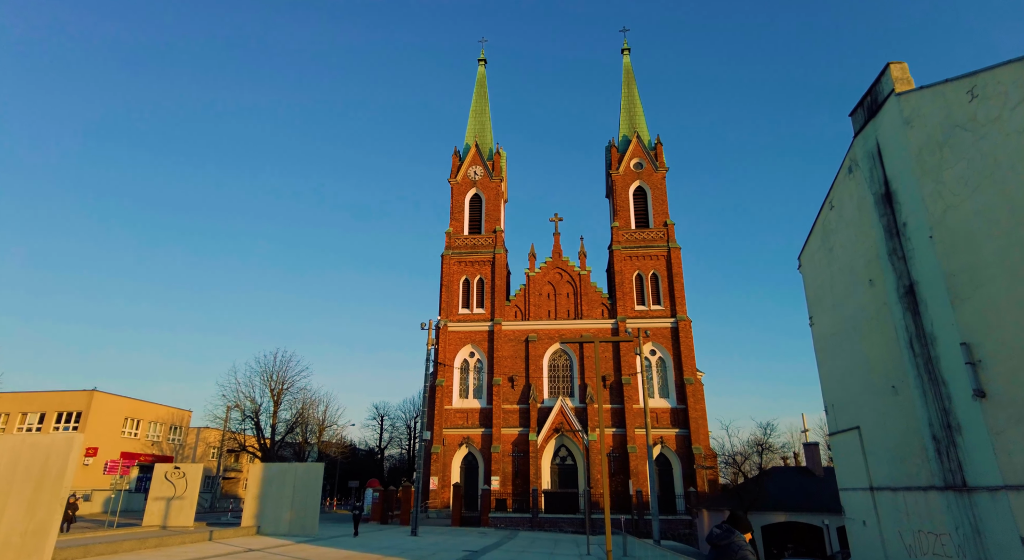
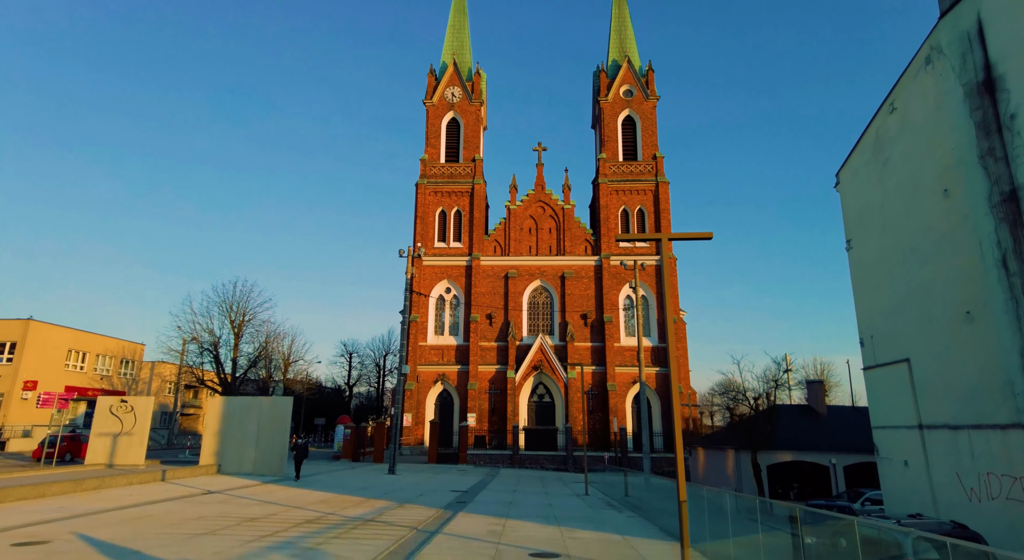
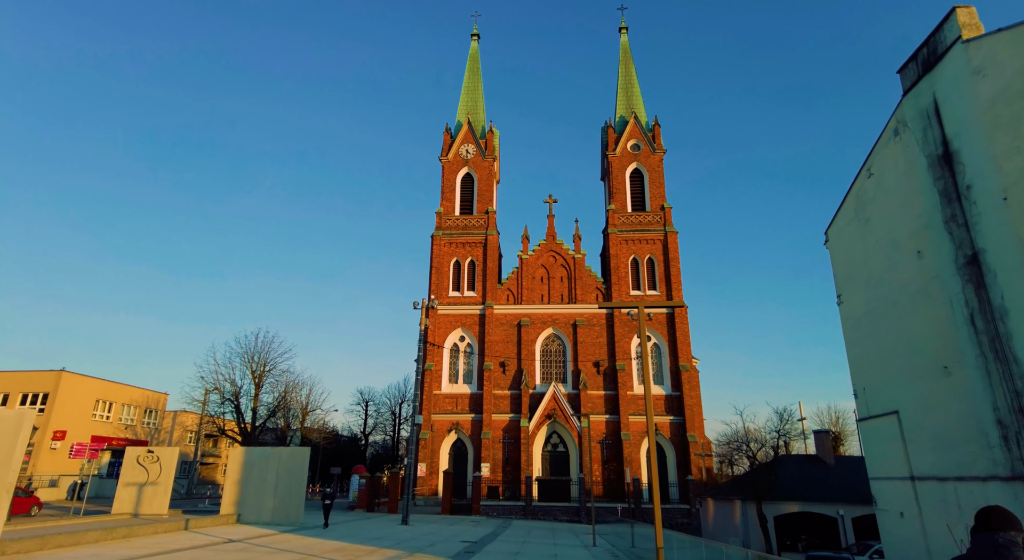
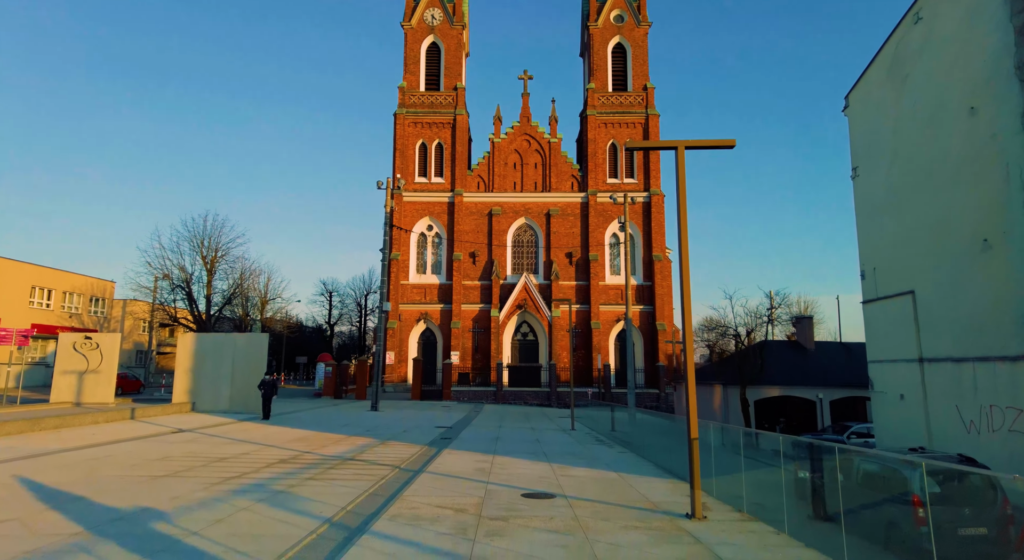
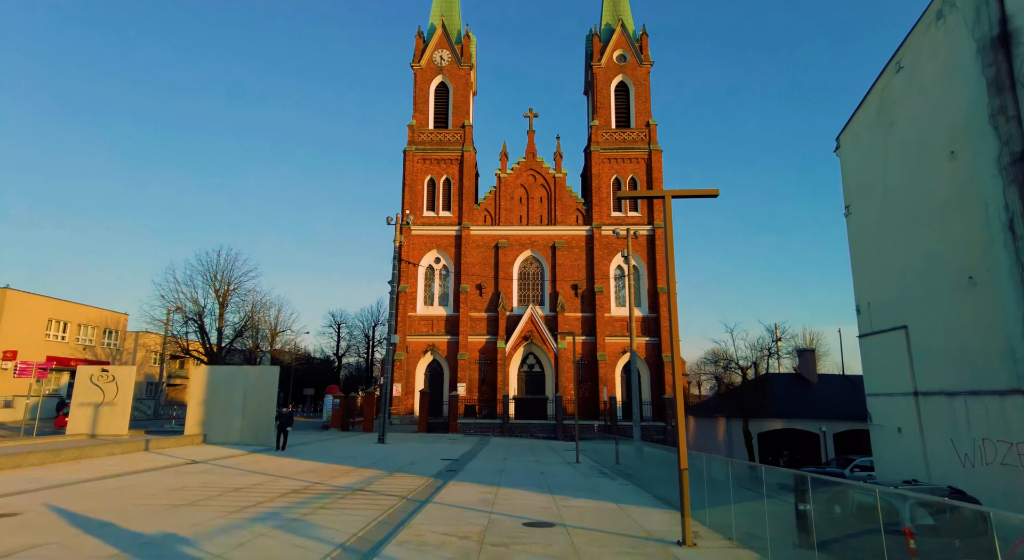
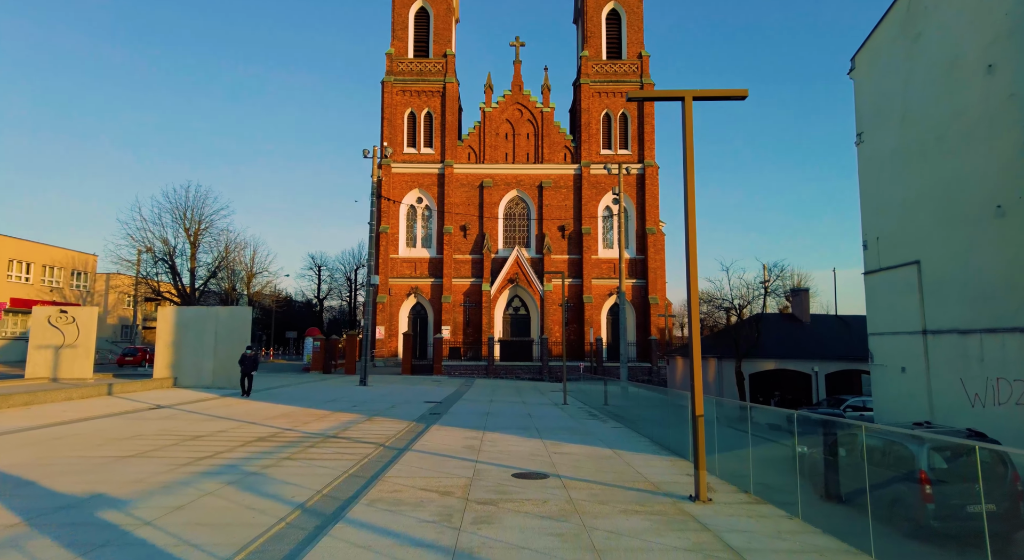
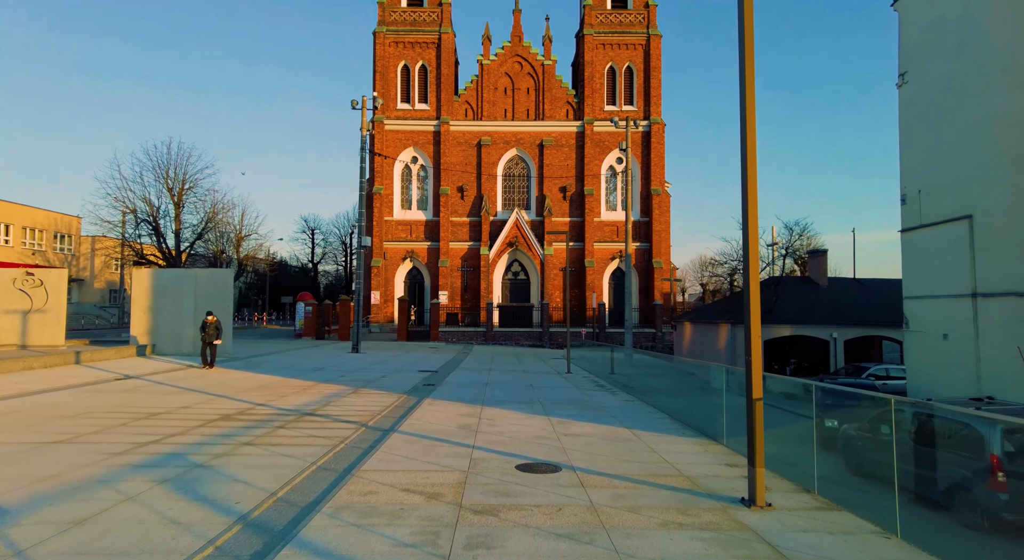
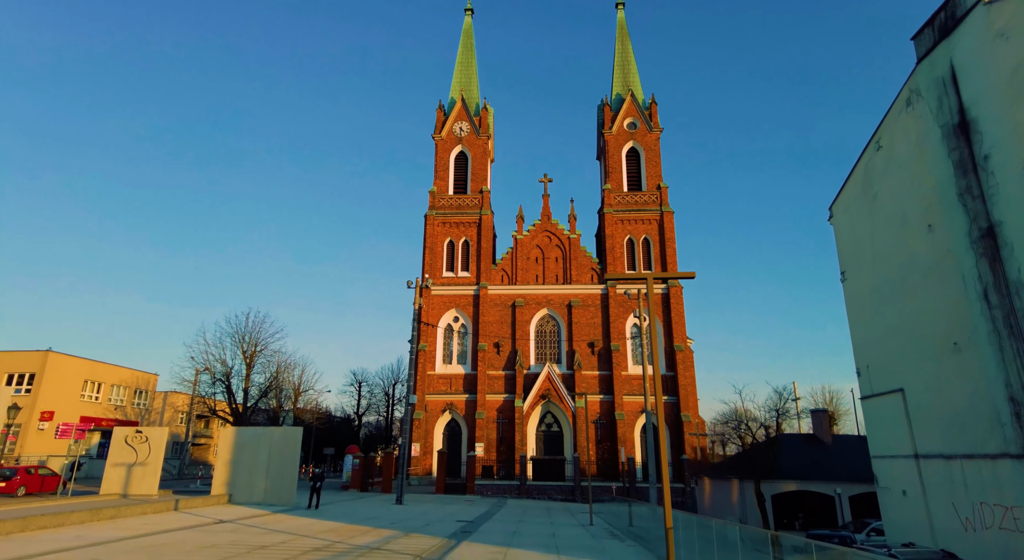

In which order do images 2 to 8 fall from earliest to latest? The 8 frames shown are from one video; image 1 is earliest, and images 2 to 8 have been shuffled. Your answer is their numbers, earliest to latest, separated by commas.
3, 8, 2, 5, 4, 6, 7
